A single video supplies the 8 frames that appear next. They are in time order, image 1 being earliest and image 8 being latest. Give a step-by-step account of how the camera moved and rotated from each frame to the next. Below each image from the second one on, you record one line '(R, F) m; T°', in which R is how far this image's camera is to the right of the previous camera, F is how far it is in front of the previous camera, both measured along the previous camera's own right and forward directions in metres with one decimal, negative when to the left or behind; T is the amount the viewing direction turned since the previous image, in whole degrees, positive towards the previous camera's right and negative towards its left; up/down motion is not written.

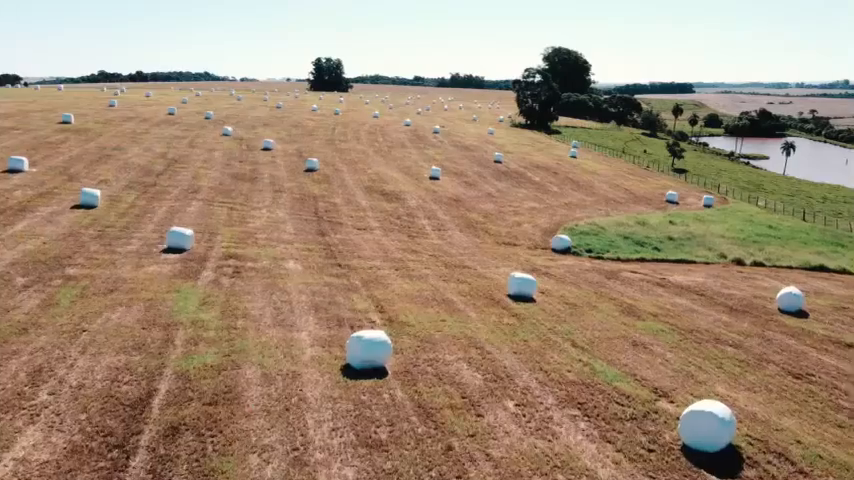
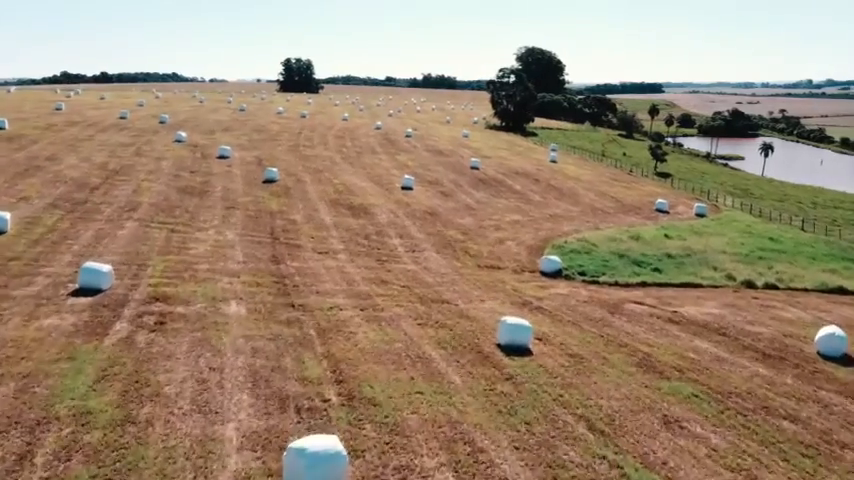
(+0.1, +3.6) m; +2°
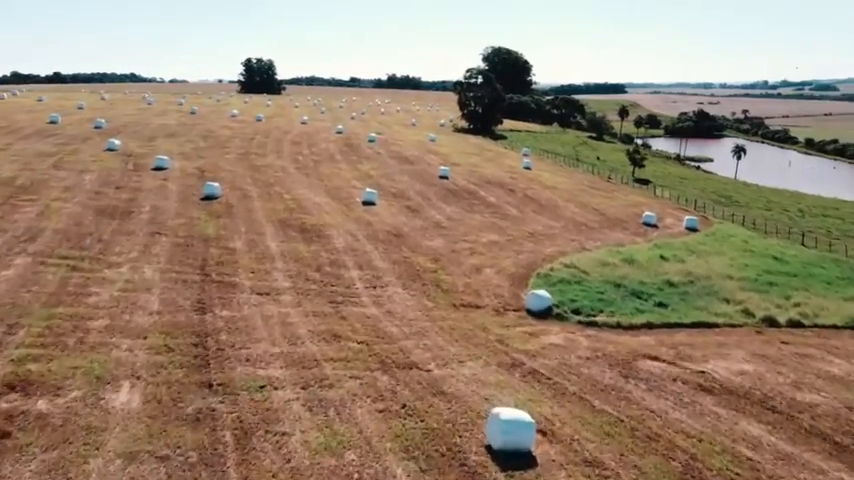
(+0.1, +4.3) m; +3°
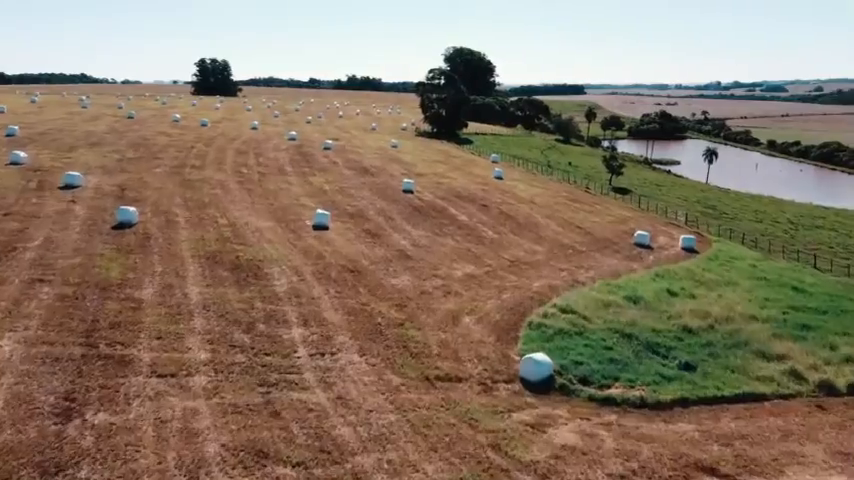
(0.0, +5.1) m; +3°
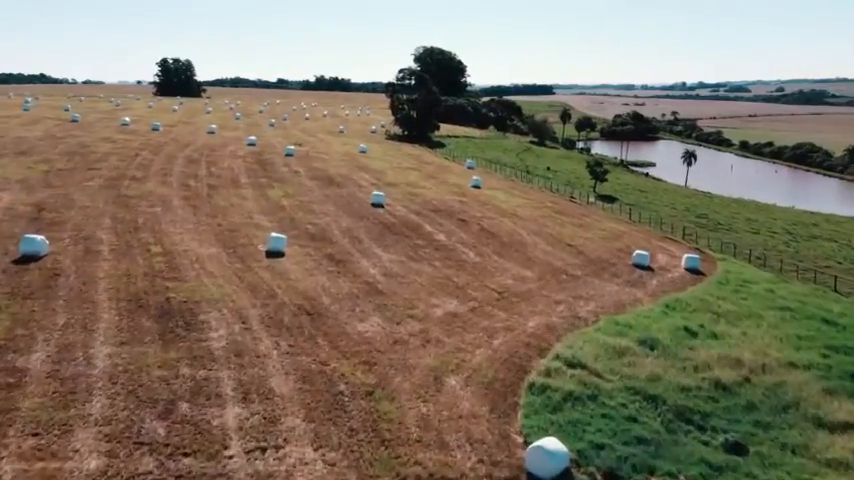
(-0.1, +4.2) m; +2°
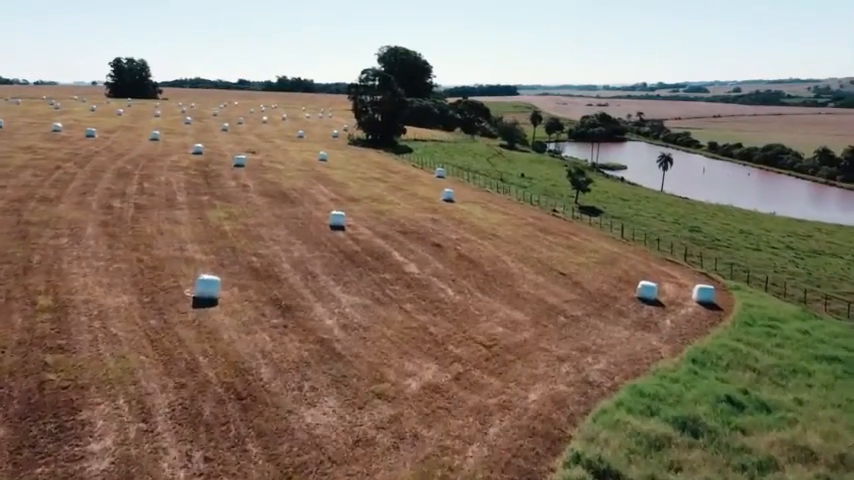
(-0.1, +4.9) m; +3°
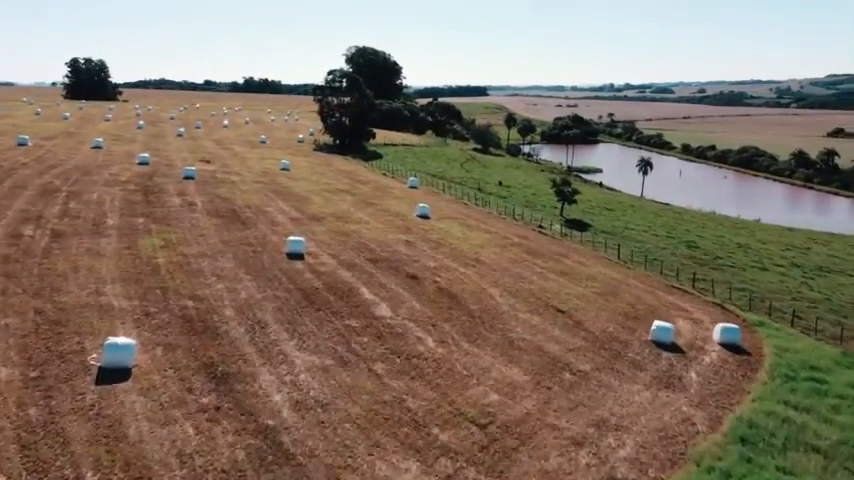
(-0.1, +4.4) m; +2°
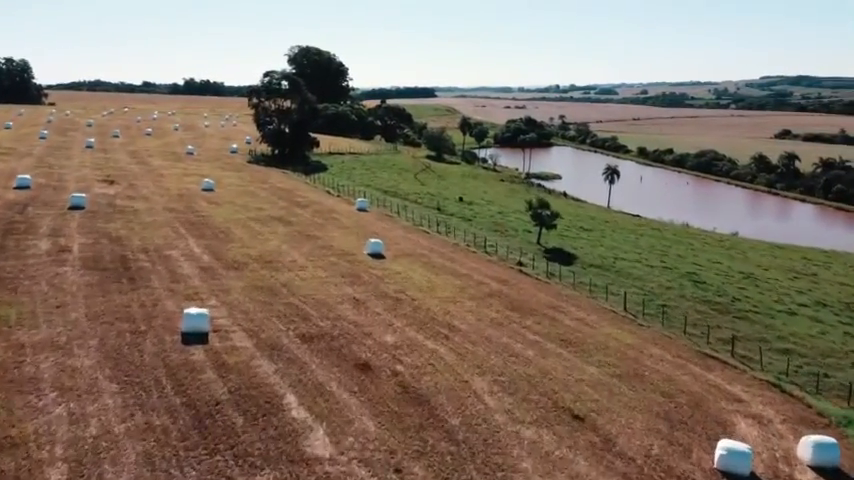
(-0.1, +7.6) m; +4°
